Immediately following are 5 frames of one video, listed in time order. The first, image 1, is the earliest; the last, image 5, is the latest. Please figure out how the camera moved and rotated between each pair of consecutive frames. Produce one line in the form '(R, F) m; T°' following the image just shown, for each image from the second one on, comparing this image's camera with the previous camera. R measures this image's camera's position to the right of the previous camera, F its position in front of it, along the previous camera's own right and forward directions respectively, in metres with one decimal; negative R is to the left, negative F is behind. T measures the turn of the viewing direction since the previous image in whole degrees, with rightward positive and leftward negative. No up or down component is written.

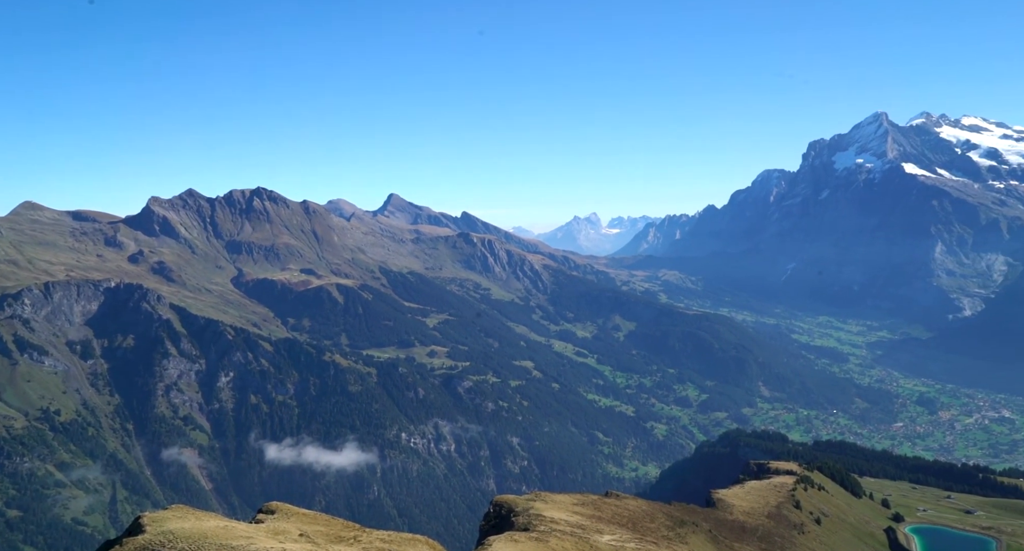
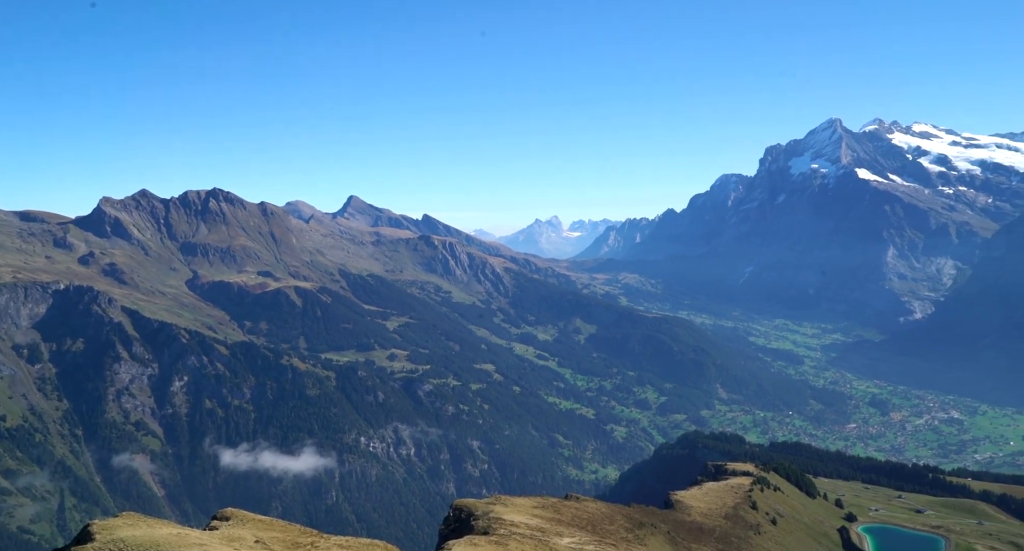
(+41.9, -14.4) m; -2°
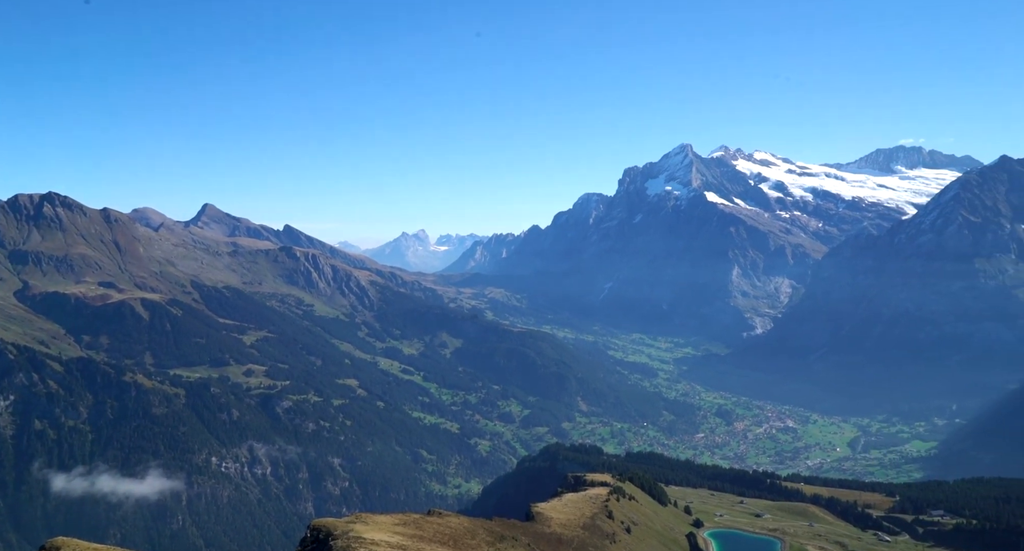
(-24.5, -0.2) m; +11°
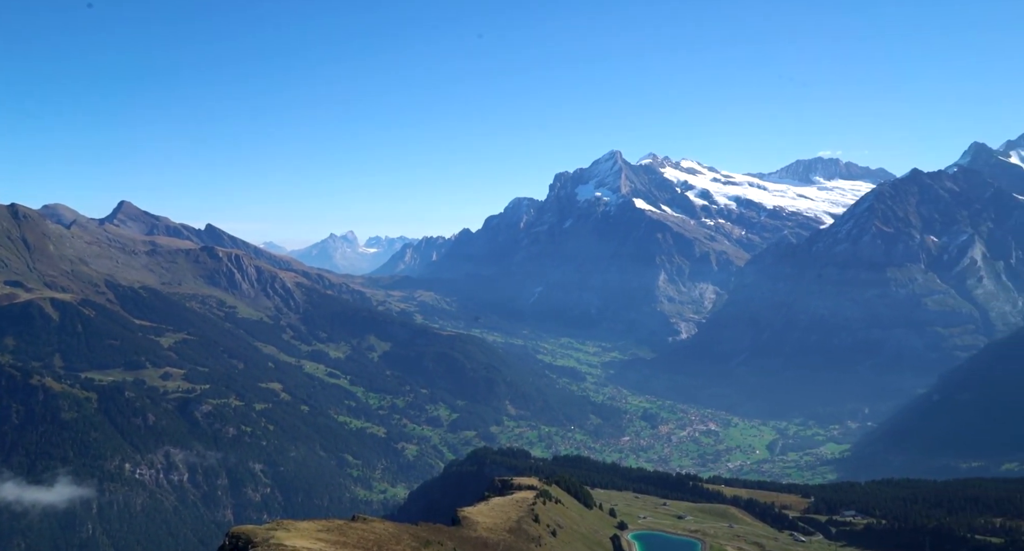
(-7.0, +2.5) m; +5°
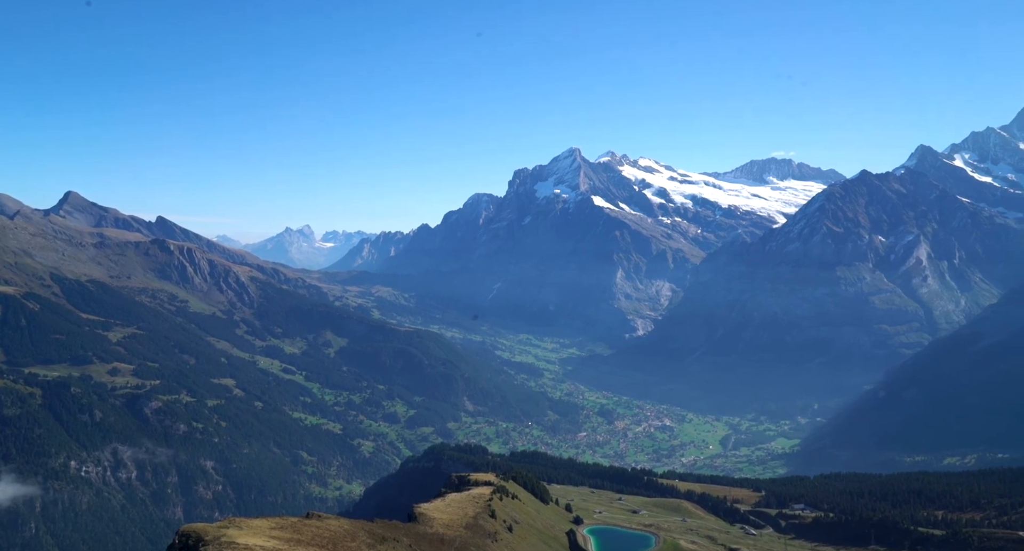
(-5.4, +1.1) m; +3°
